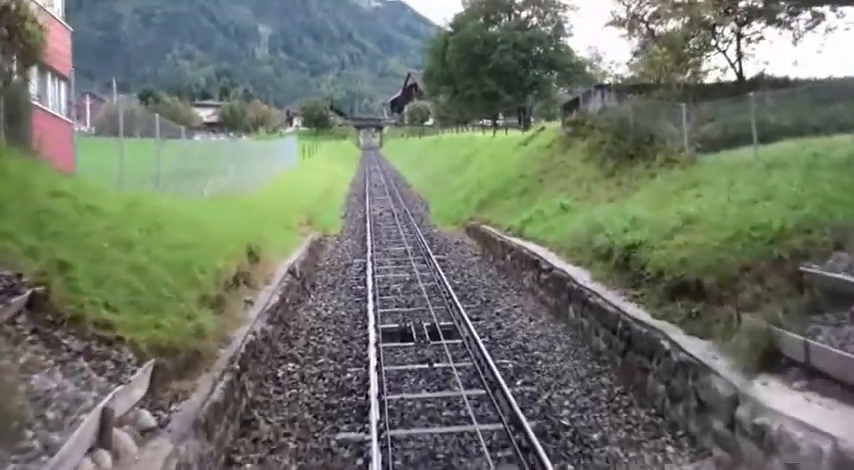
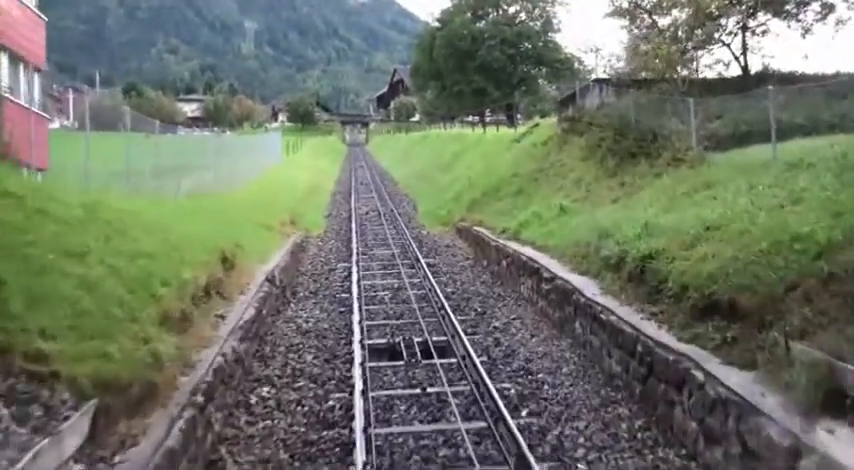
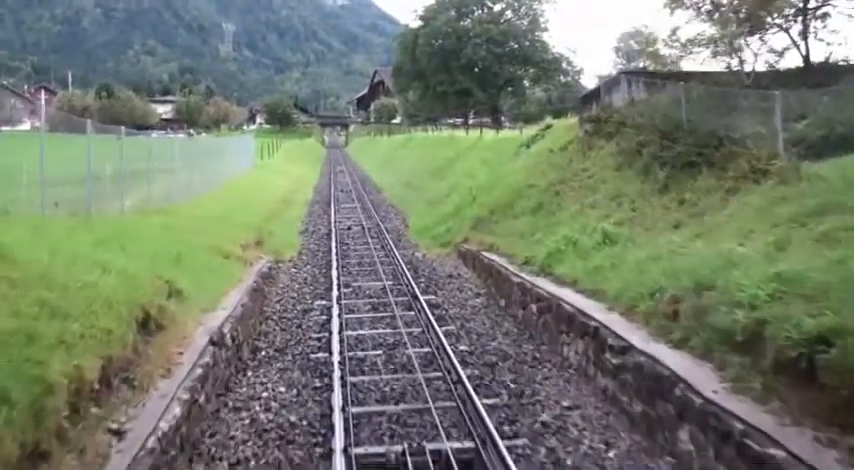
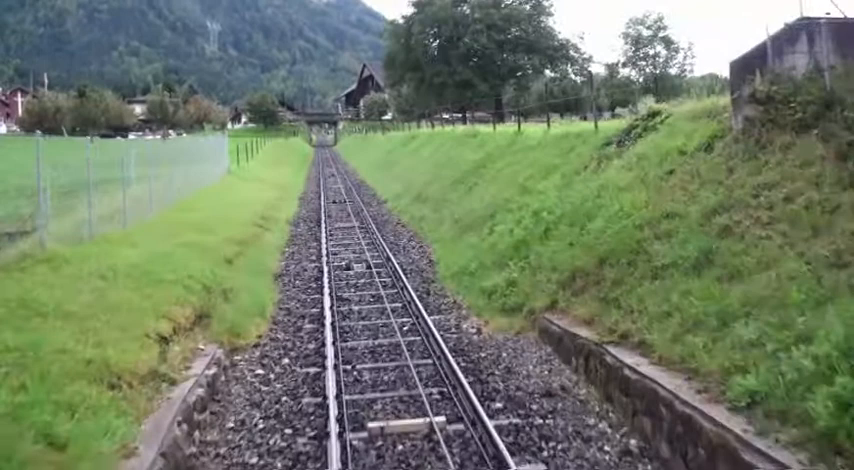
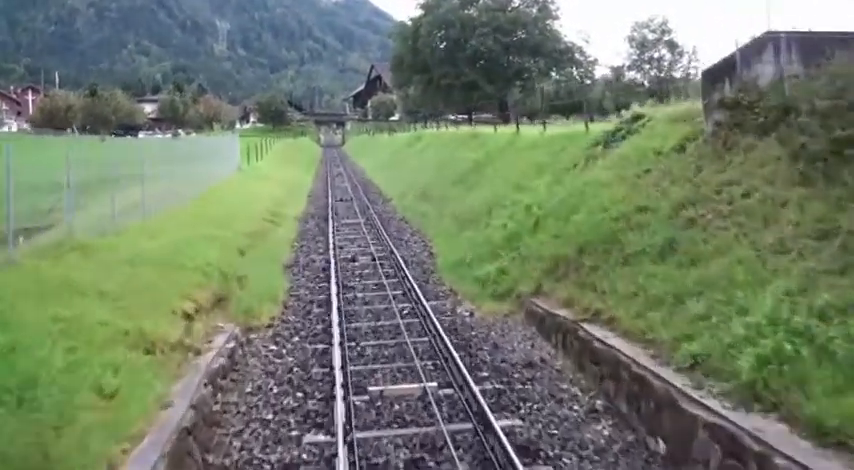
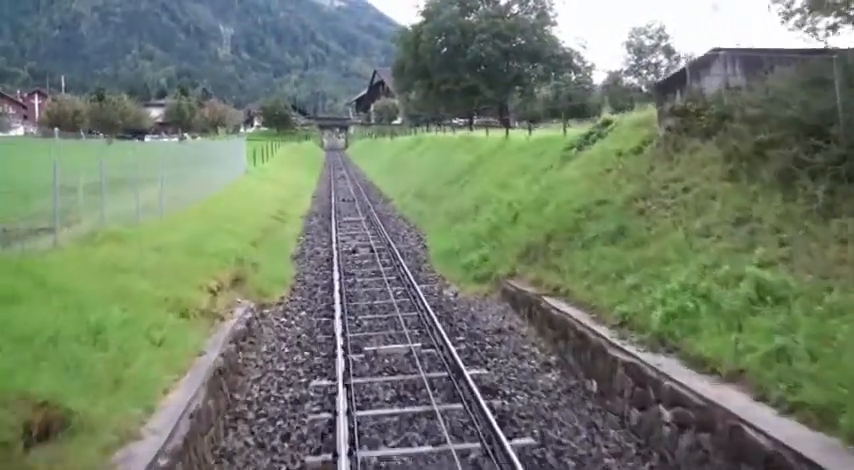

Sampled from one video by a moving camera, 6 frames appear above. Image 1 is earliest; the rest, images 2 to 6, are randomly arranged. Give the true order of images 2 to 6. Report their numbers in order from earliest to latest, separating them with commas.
2, 3, 6, 5, 4
